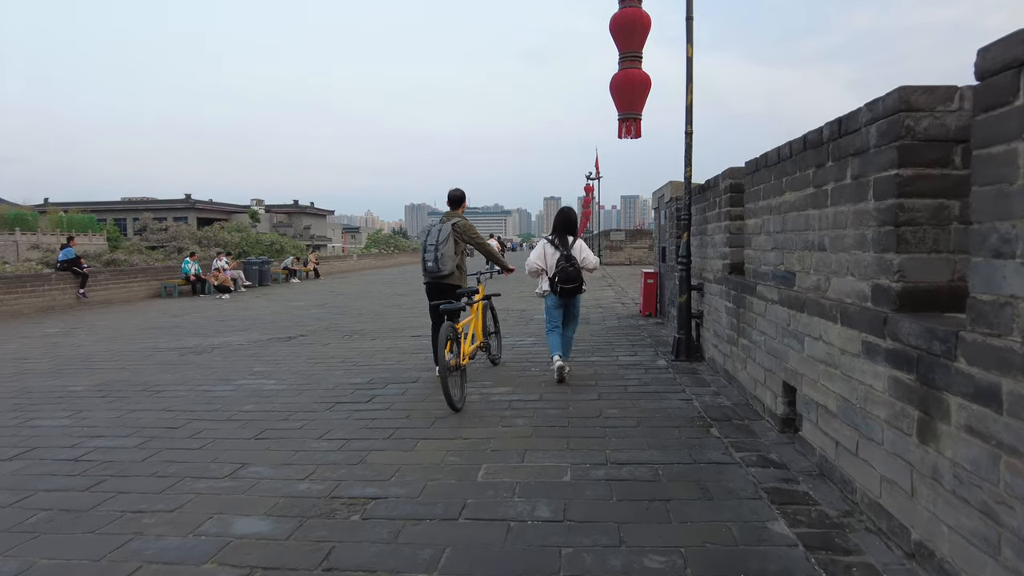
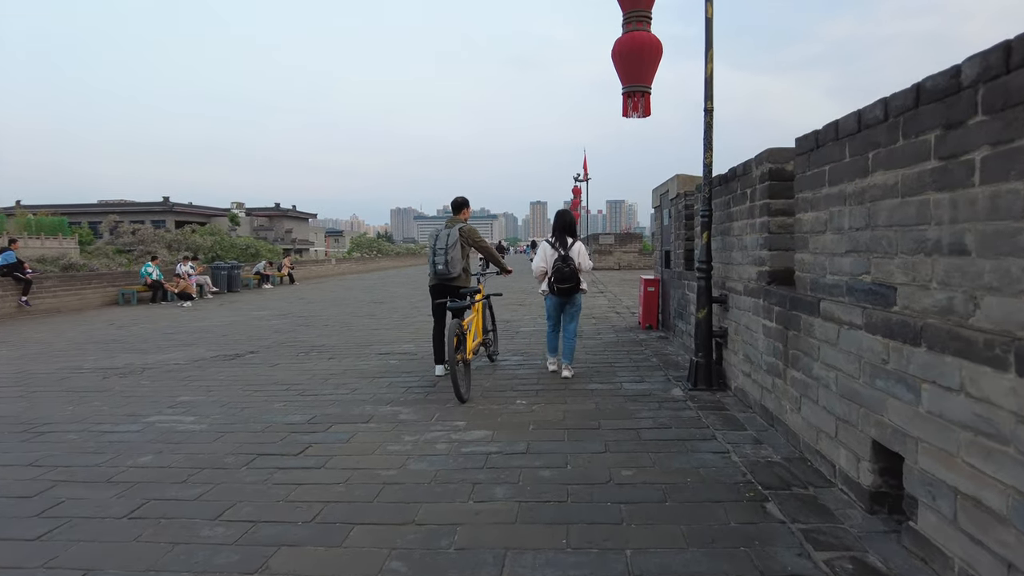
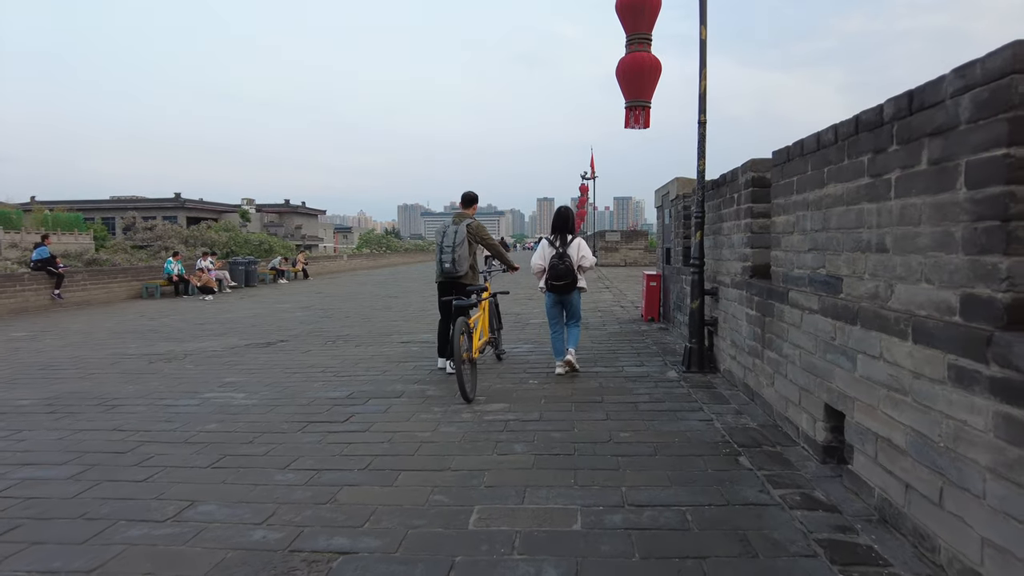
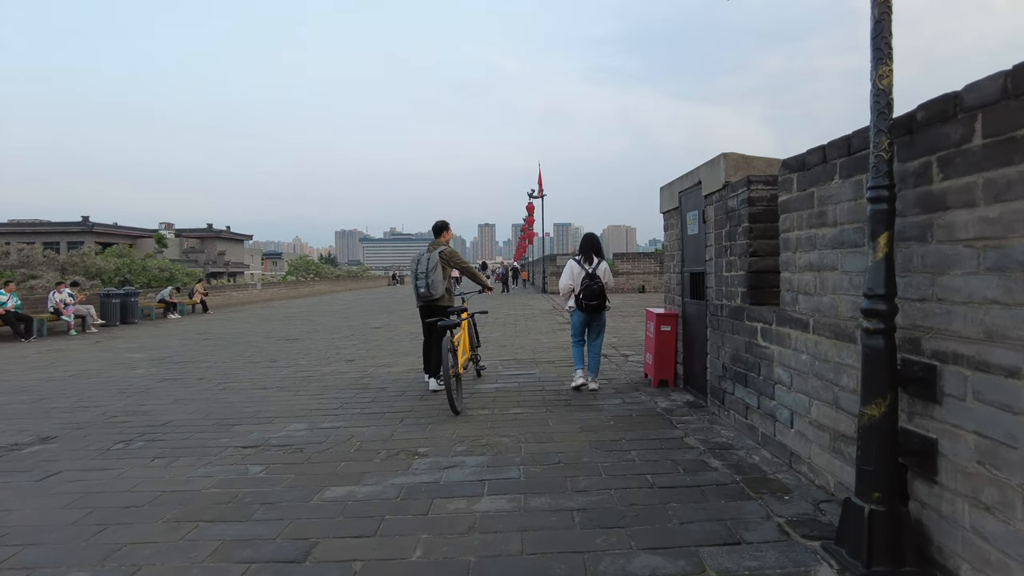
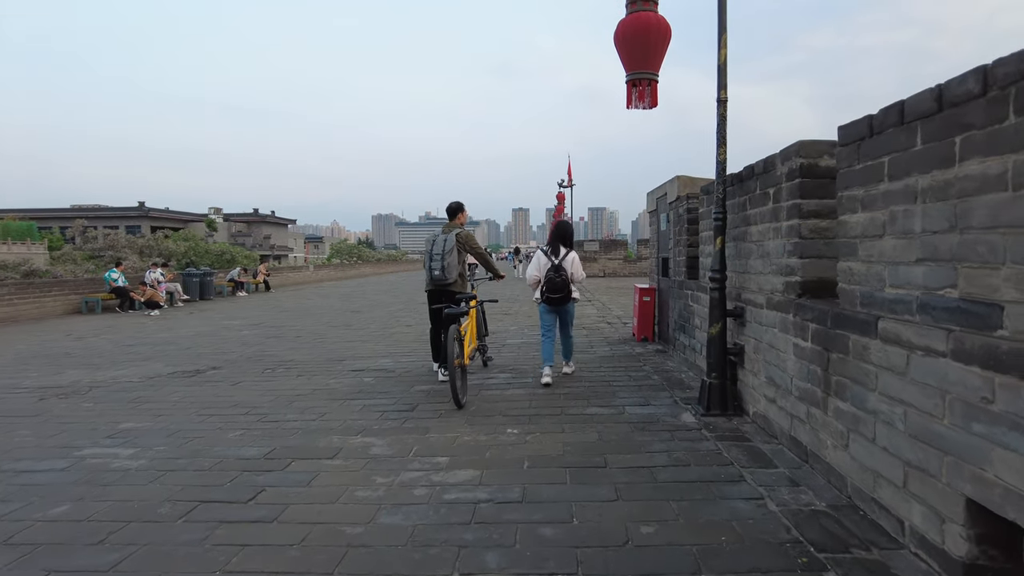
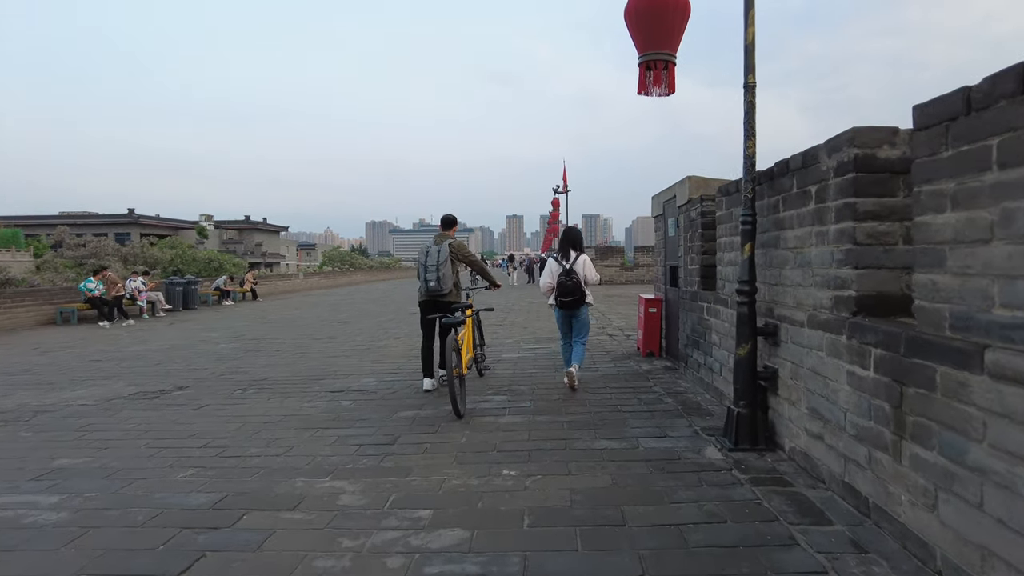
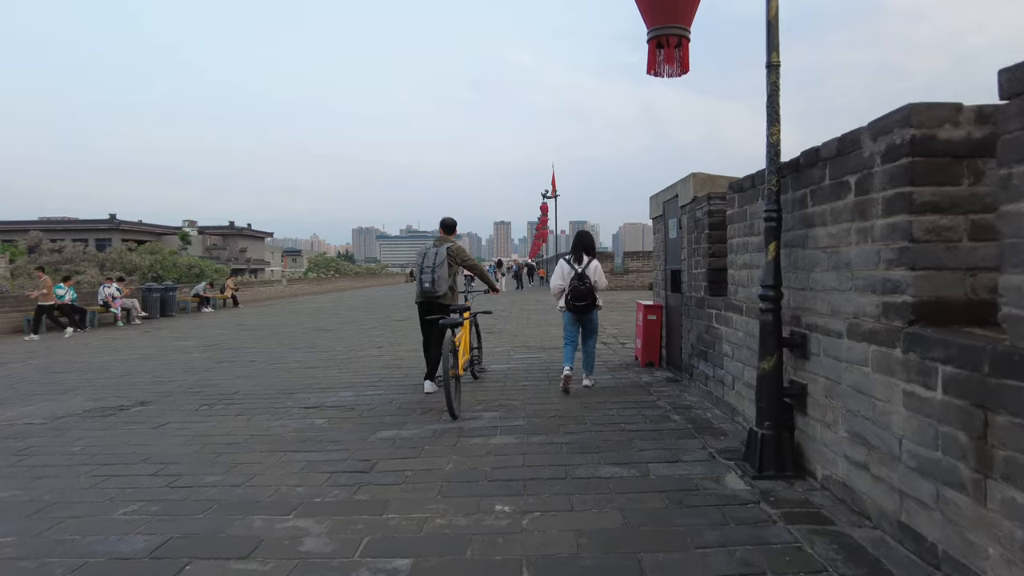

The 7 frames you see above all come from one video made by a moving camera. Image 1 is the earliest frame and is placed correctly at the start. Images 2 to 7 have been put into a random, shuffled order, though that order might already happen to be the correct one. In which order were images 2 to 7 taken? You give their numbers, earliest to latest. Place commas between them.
3, 2, 5, 6, 7, 4
